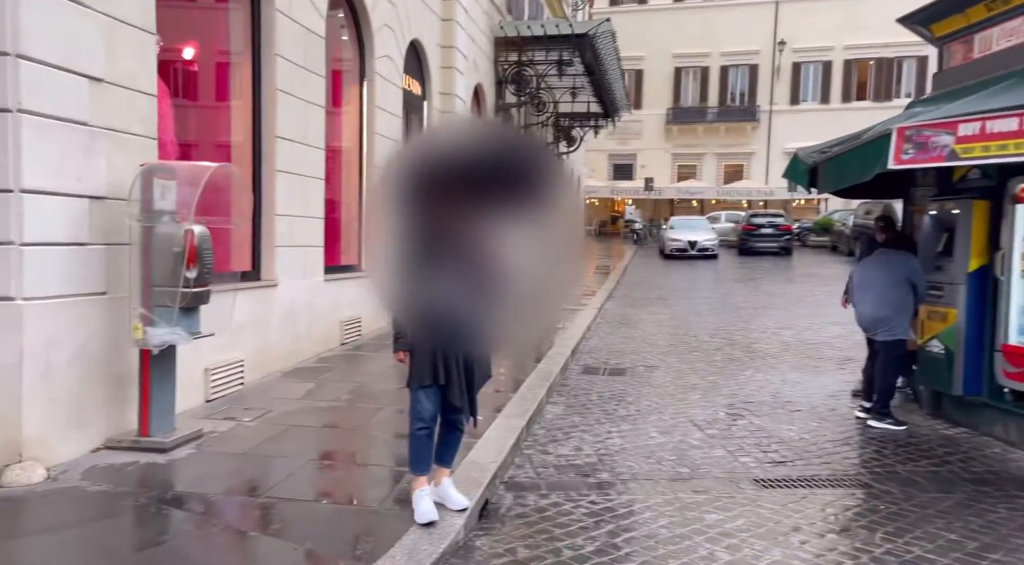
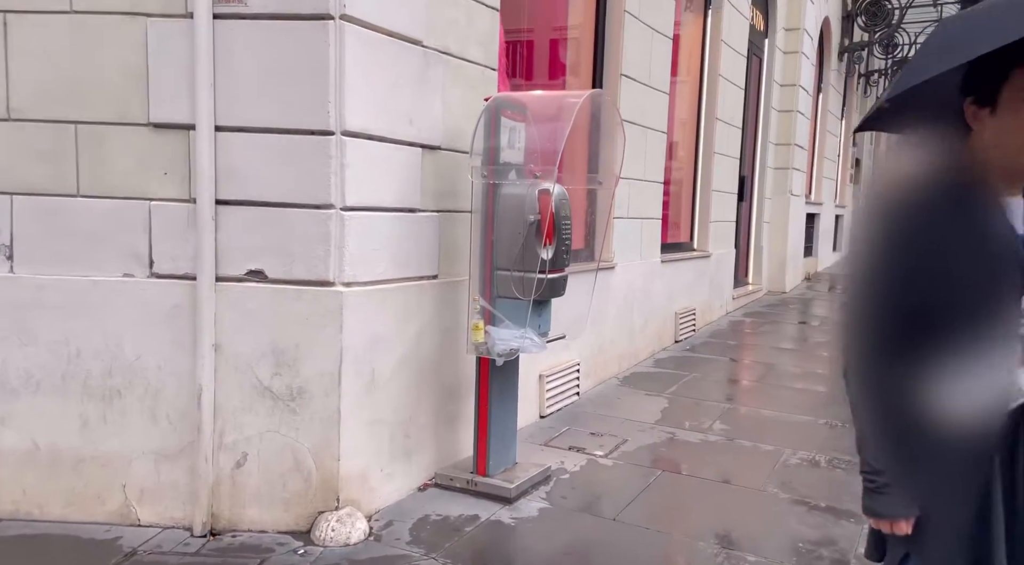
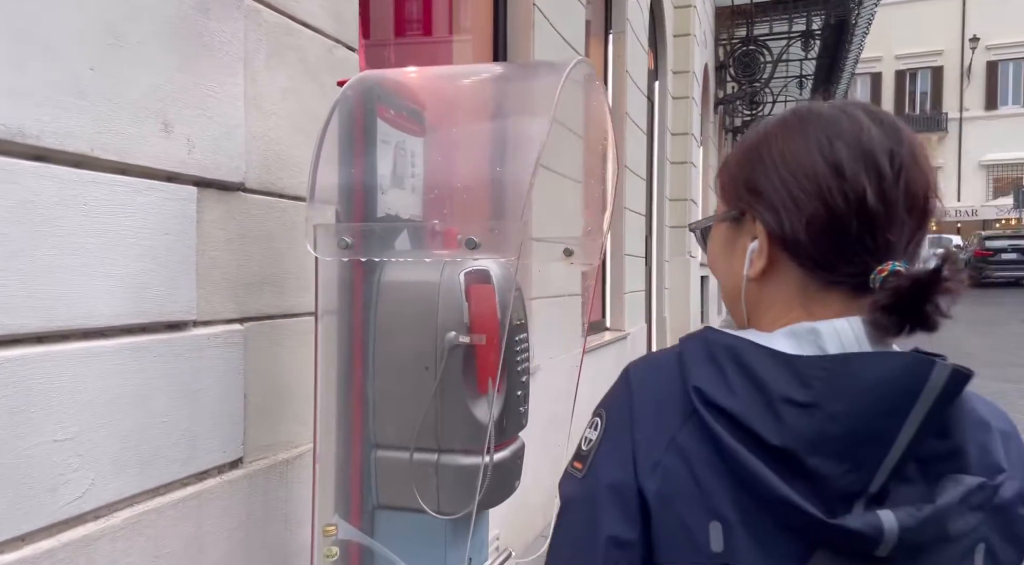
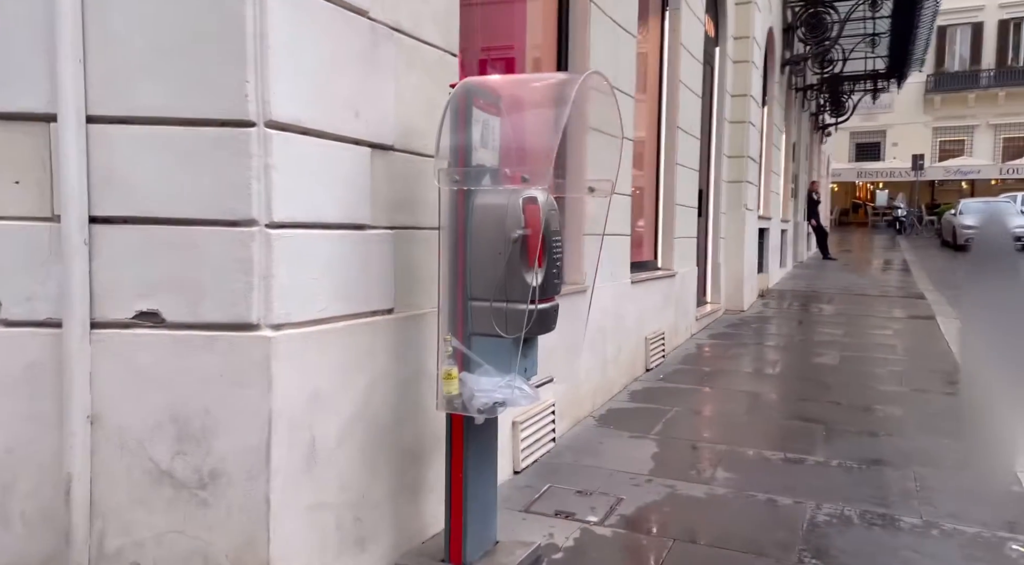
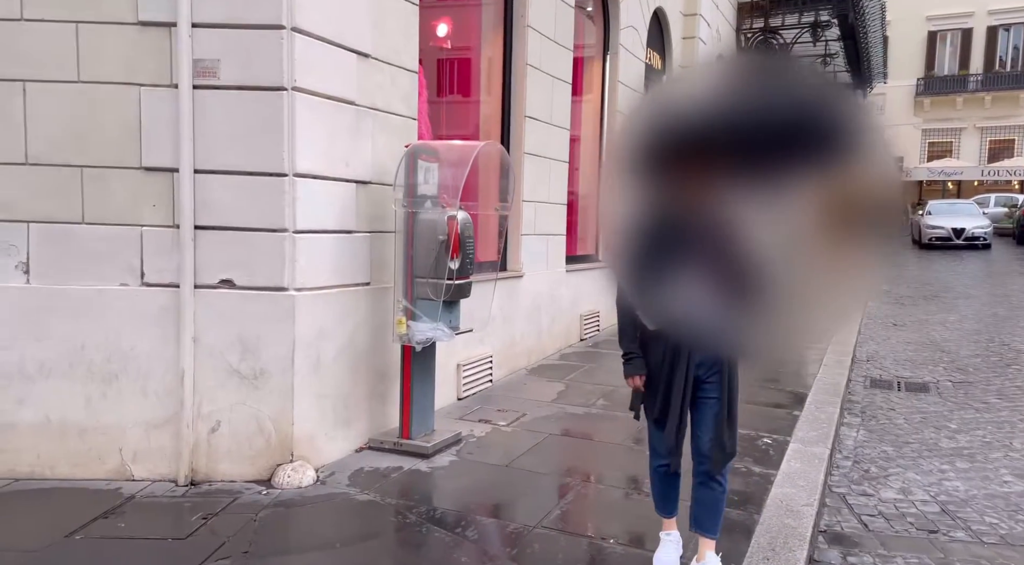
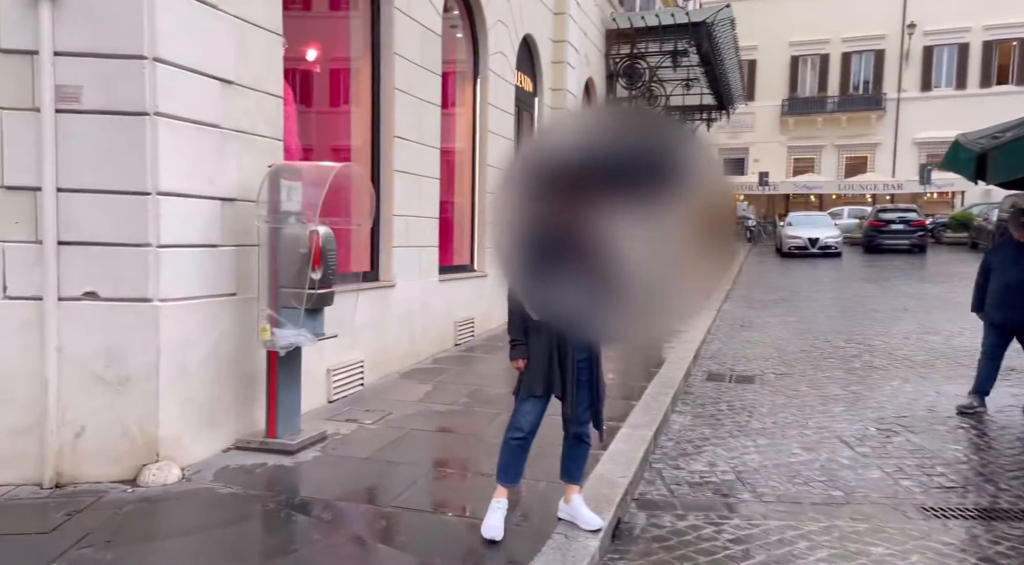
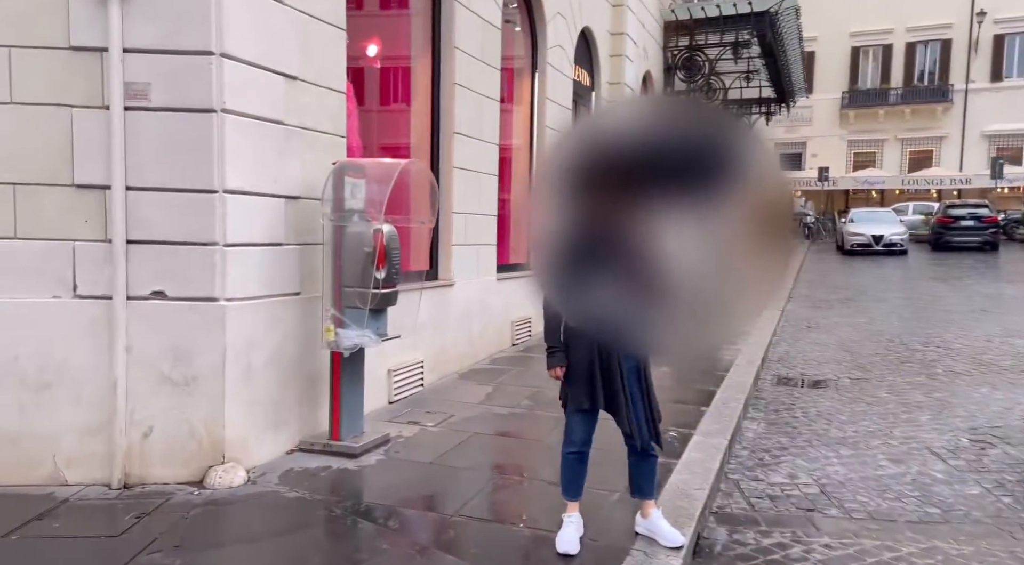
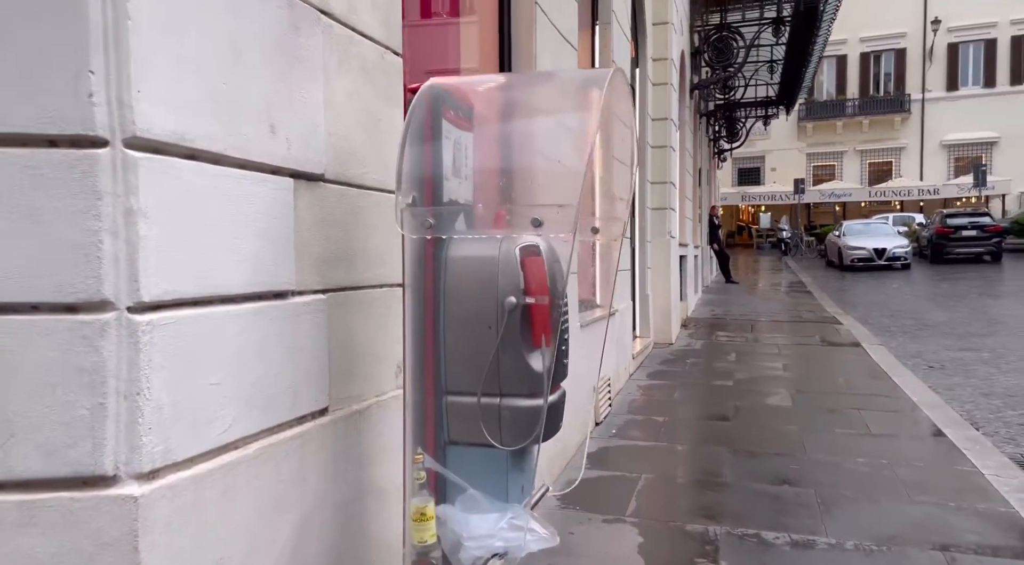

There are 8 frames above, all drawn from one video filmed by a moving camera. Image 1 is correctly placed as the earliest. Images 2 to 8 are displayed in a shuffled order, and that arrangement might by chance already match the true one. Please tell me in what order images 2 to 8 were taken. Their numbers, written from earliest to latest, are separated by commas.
6, 7, 5, 2, 4, 8, 3
